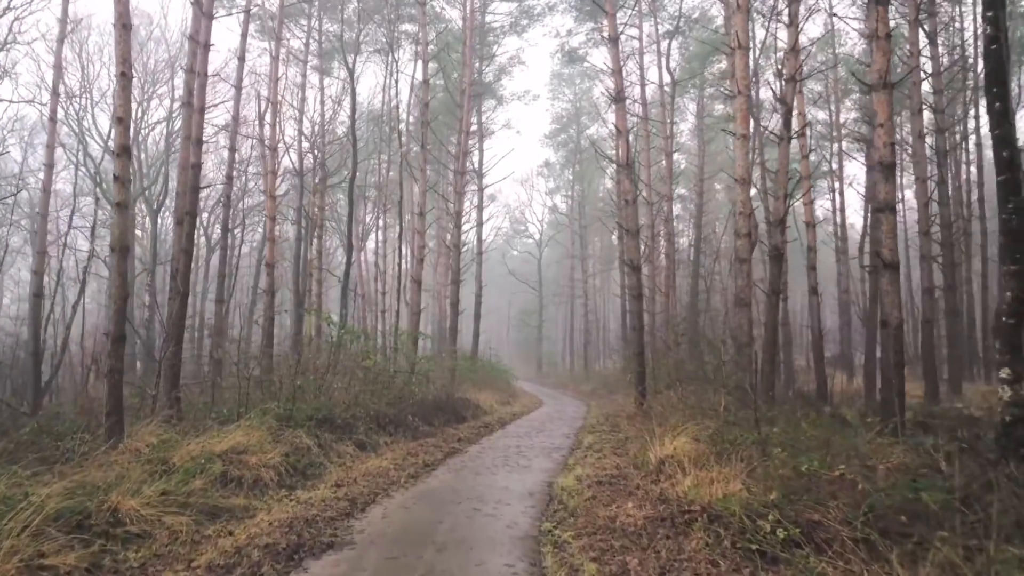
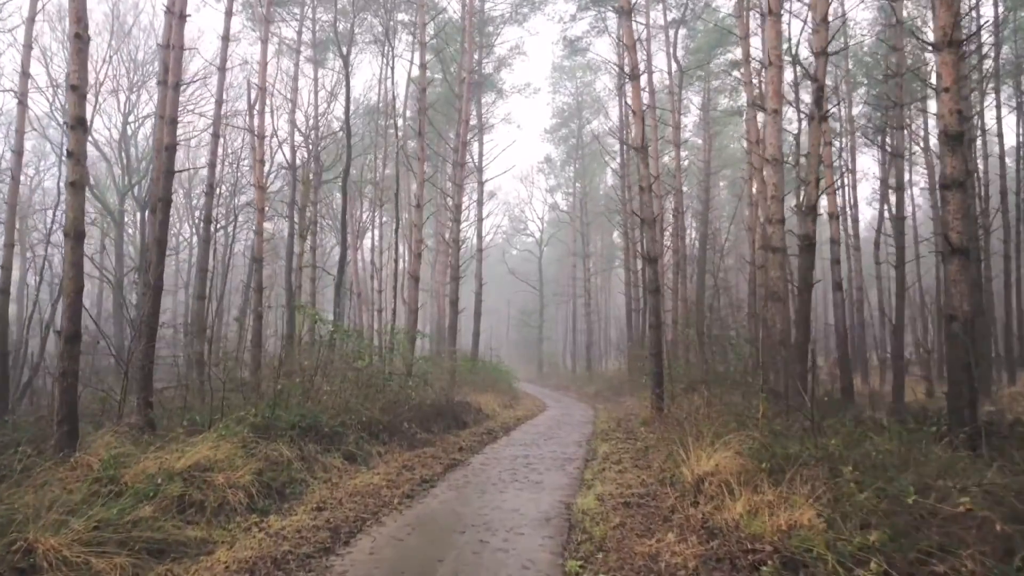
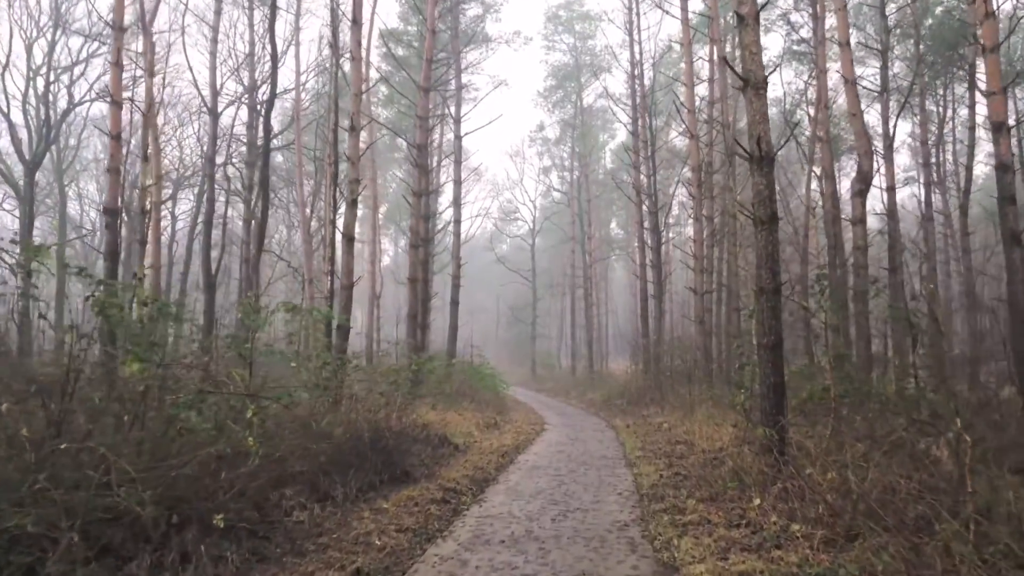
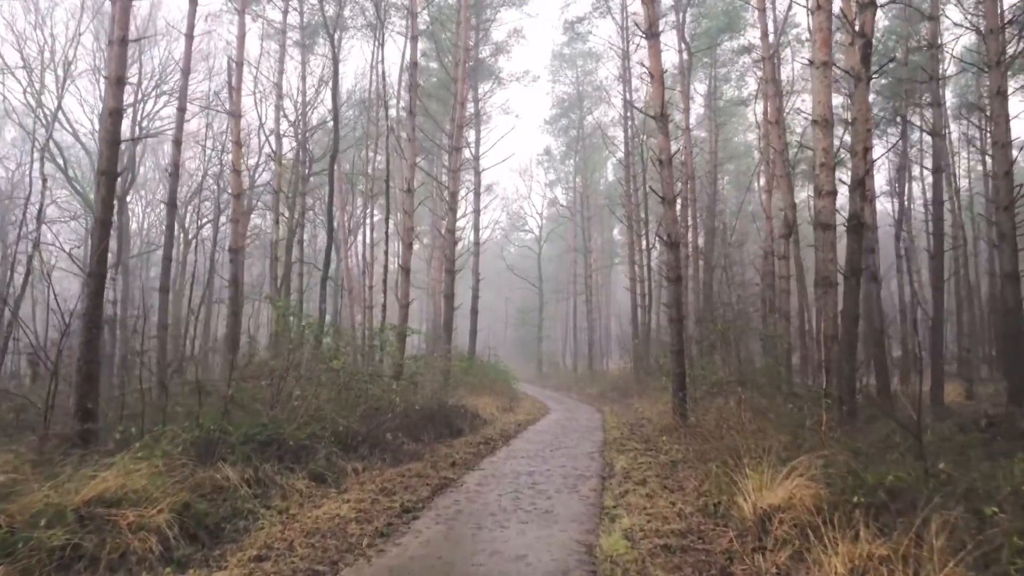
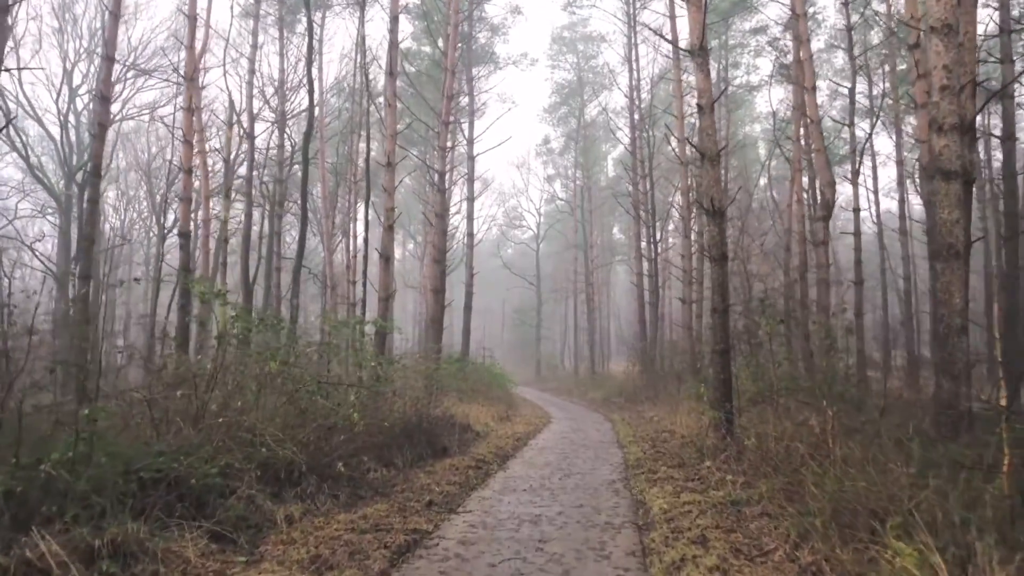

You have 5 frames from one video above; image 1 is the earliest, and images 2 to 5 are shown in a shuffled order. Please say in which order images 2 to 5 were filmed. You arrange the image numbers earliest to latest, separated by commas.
2, 4, 5, 3
